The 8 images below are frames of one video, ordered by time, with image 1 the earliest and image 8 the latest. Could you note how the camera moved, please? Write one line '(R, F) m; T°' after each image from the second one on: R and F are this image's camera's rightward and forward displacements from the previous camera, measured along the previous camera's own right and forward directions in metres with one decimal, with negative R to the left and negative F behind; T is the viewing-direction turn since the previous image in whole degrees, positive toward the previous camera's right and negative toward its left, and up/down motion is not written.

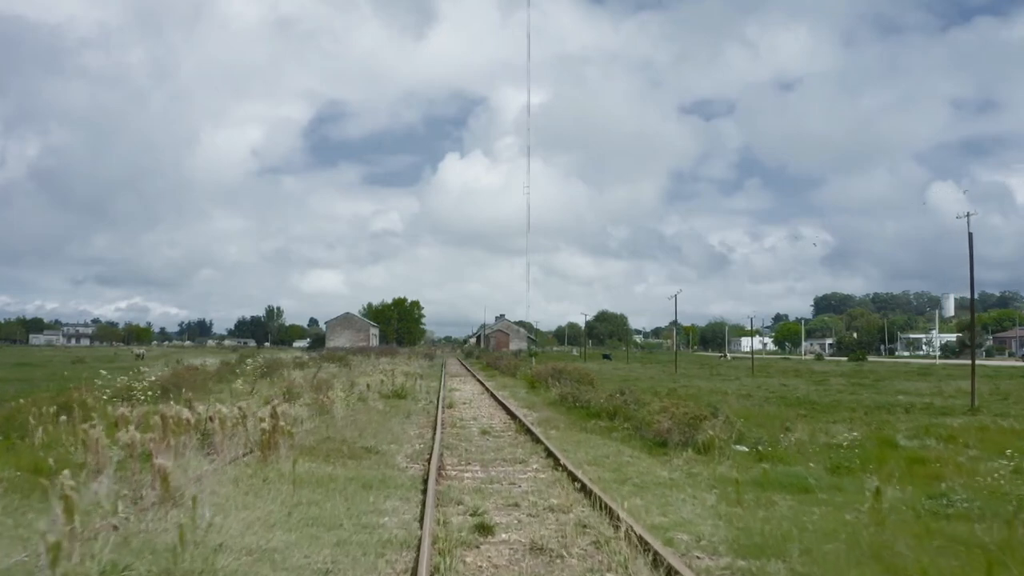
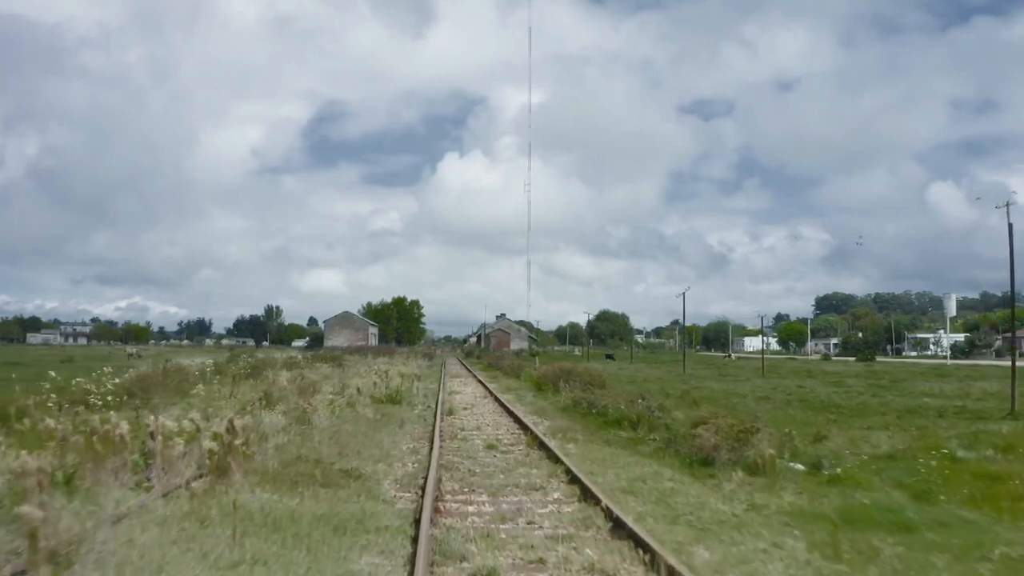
(-0.2, +2.5) m; 0°
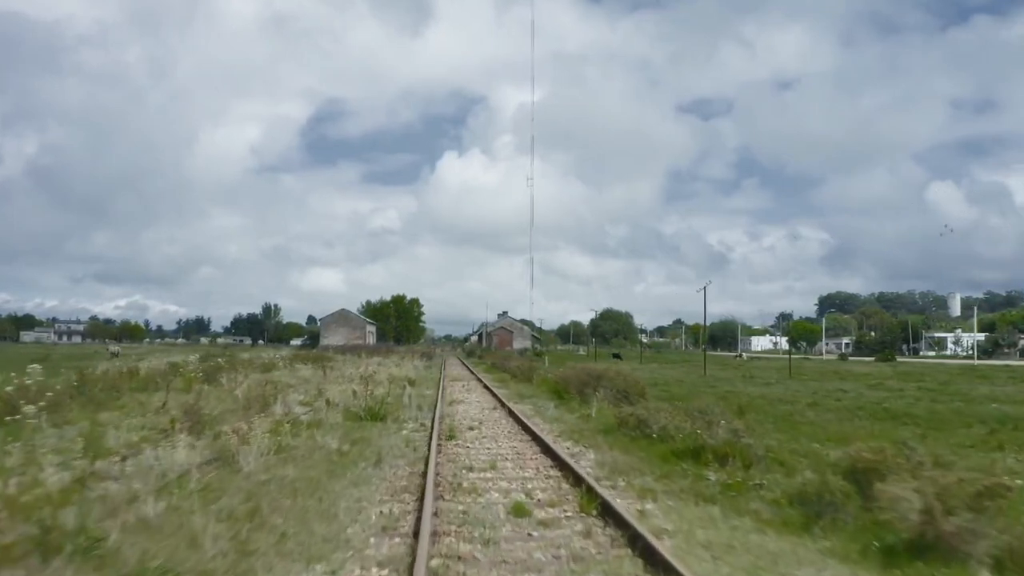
(-0.5, +5.6) m; 0°
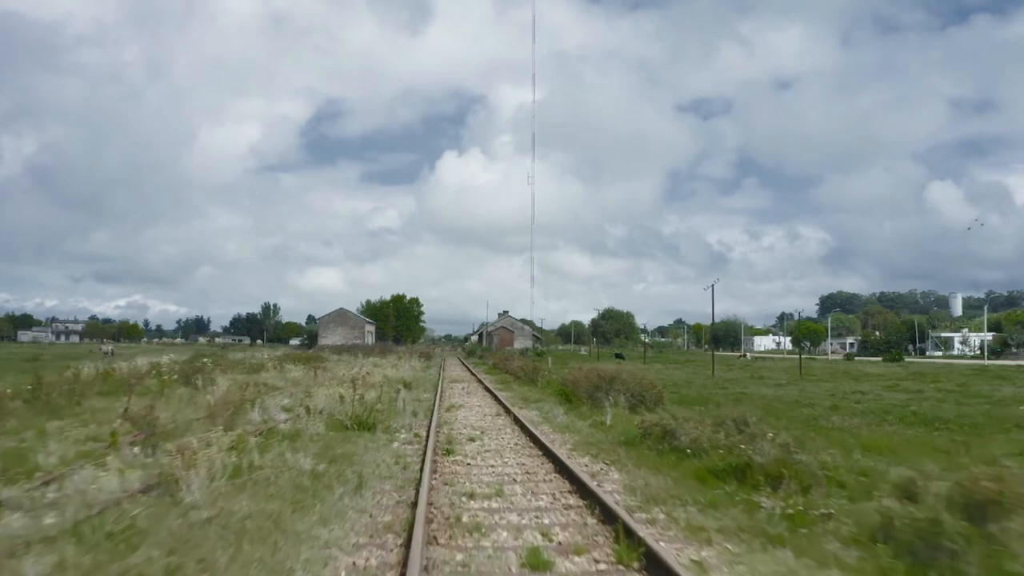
(-0.1, +2.0) m; 0°
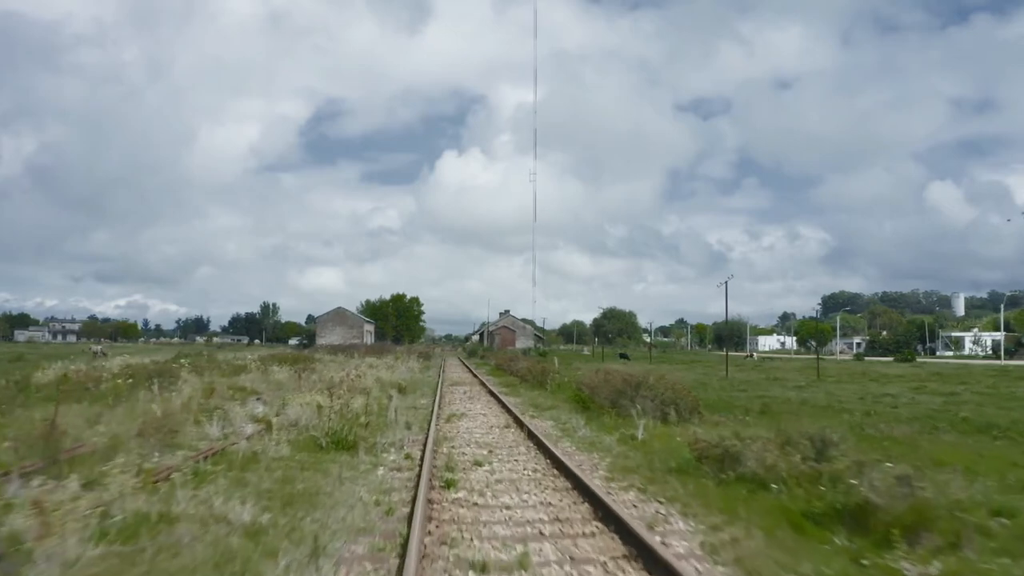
(-0.2, +3.0) m; 0°
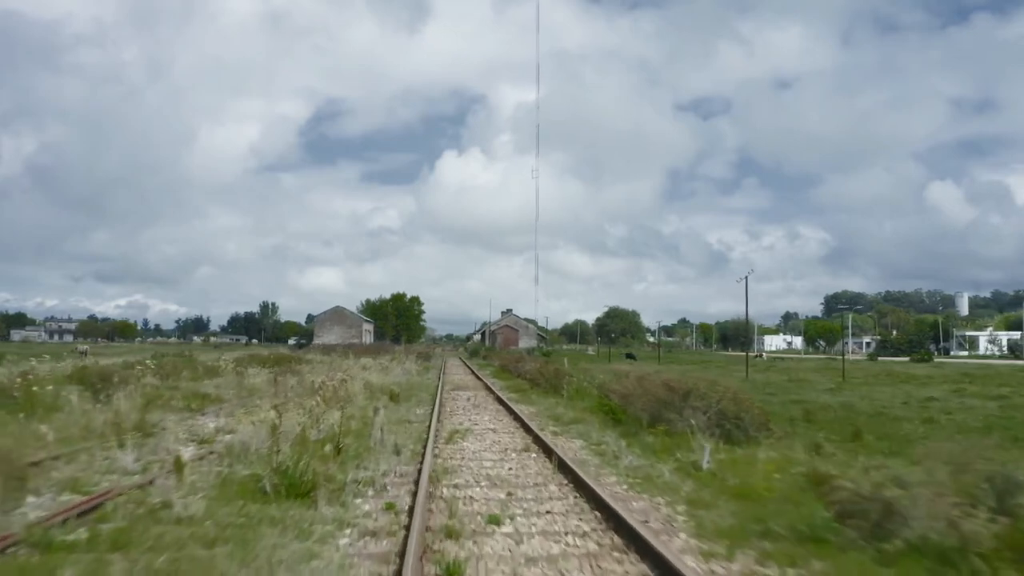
(-0.3, +3.7) m; 0°
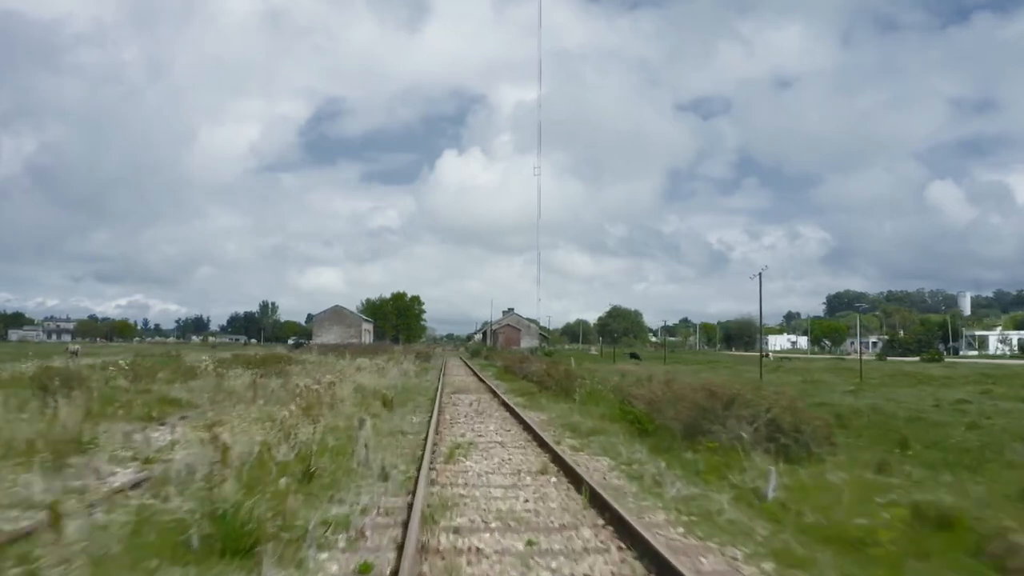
(-0.2, +2.3) m; 0°
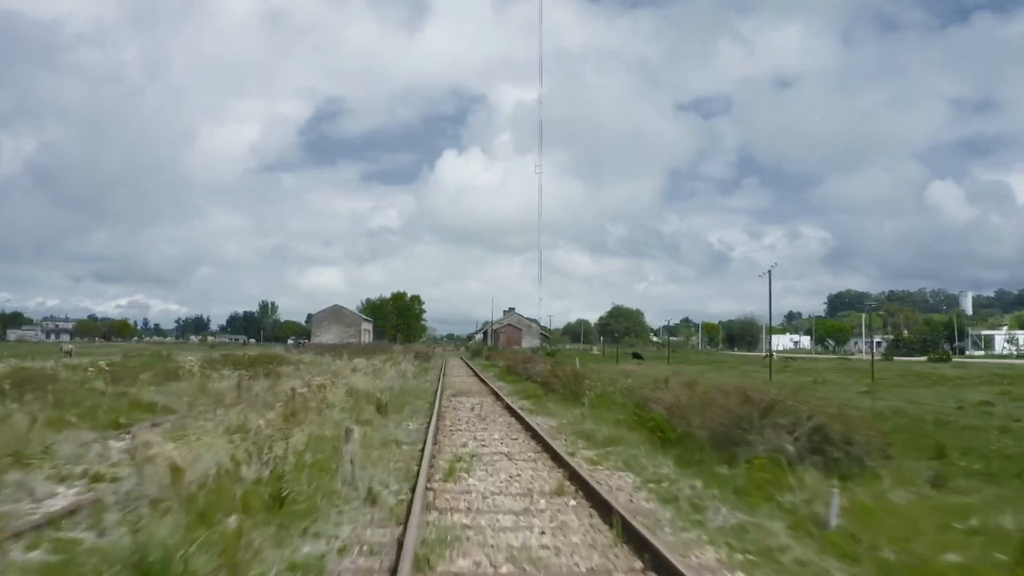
(-0.1, +1.5) m; 0°
